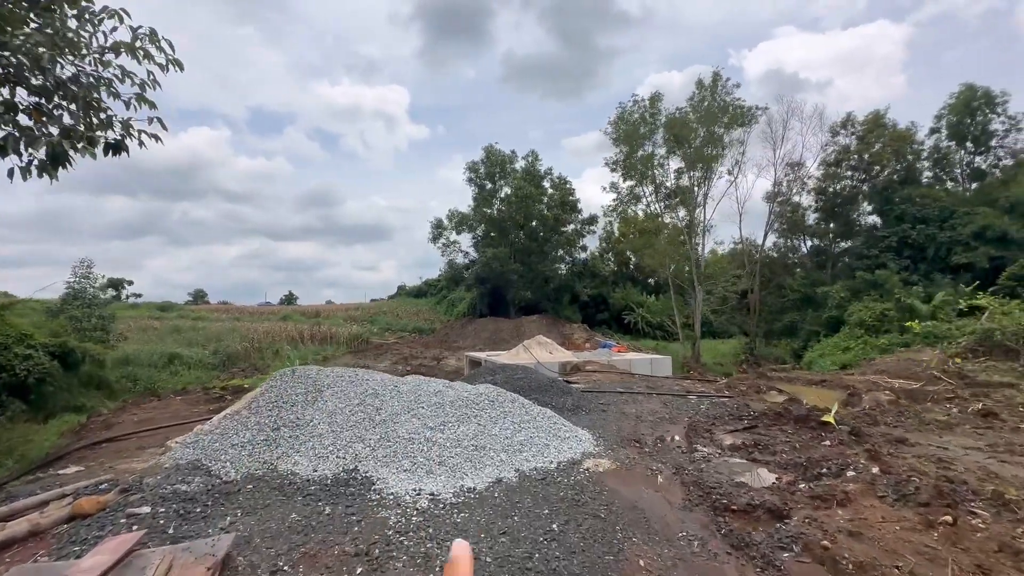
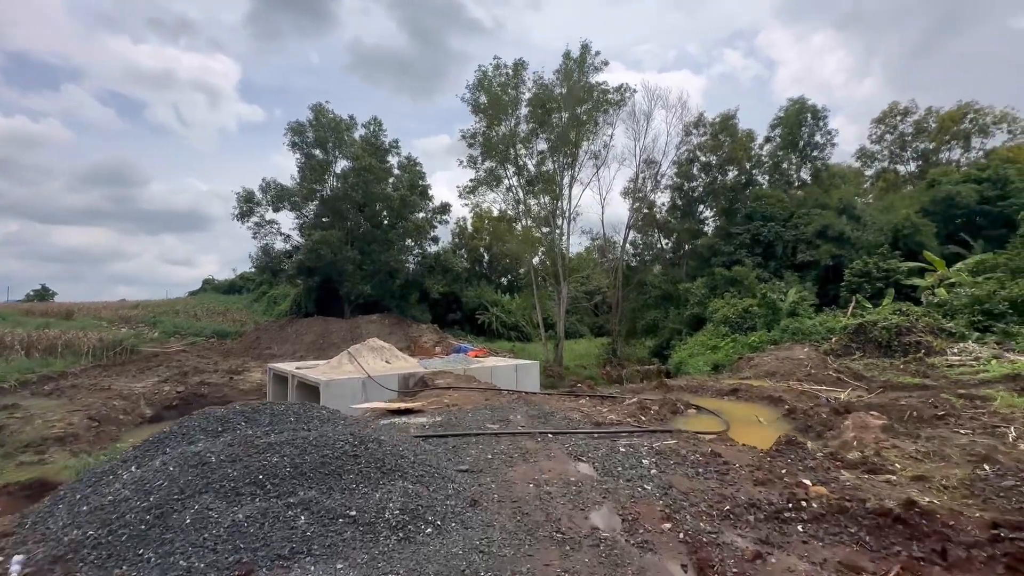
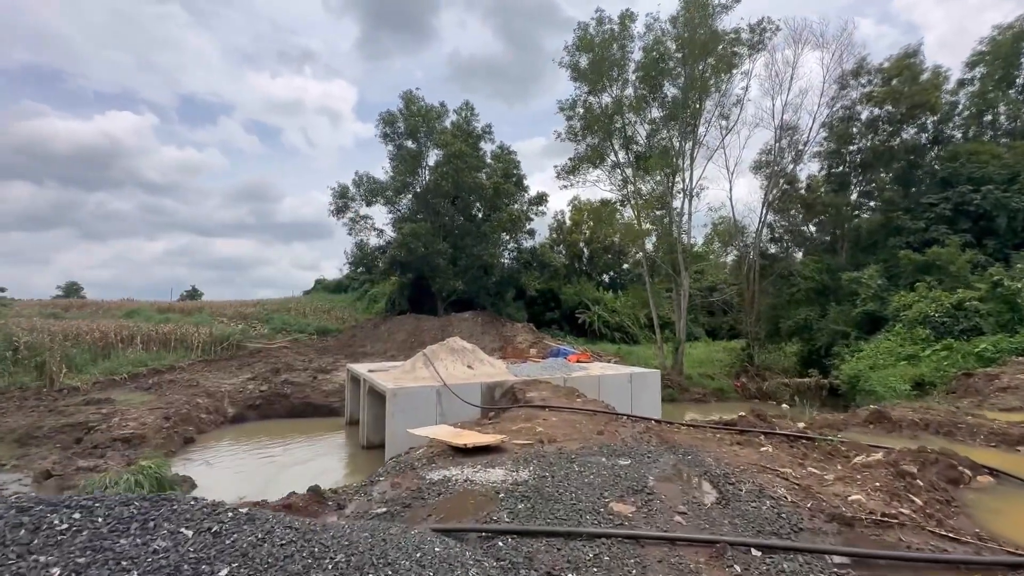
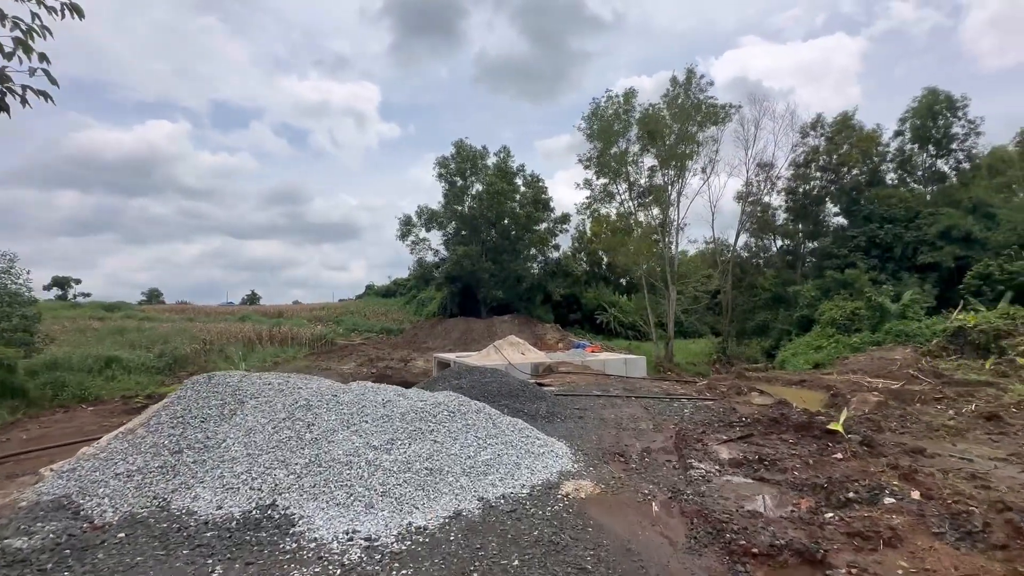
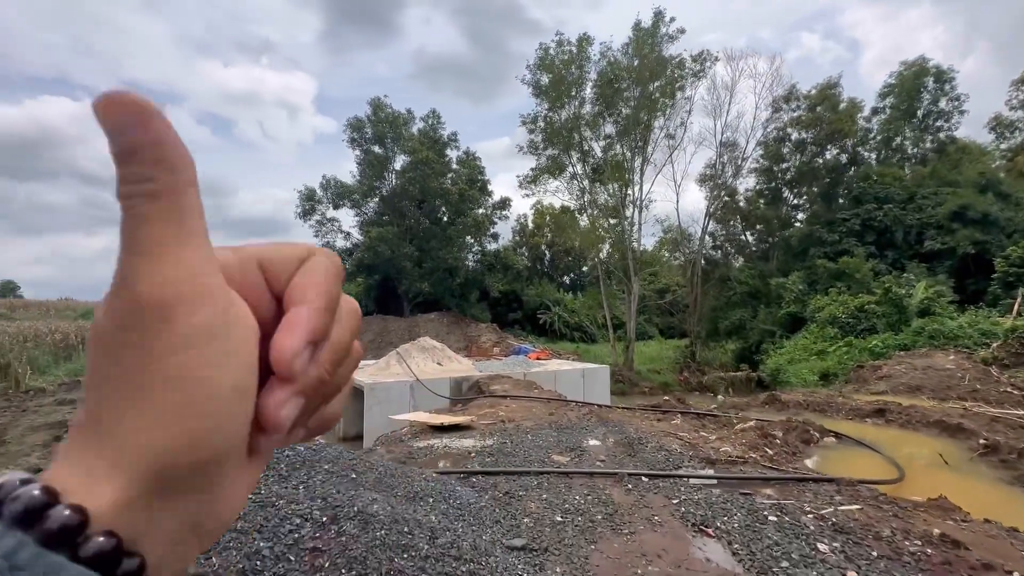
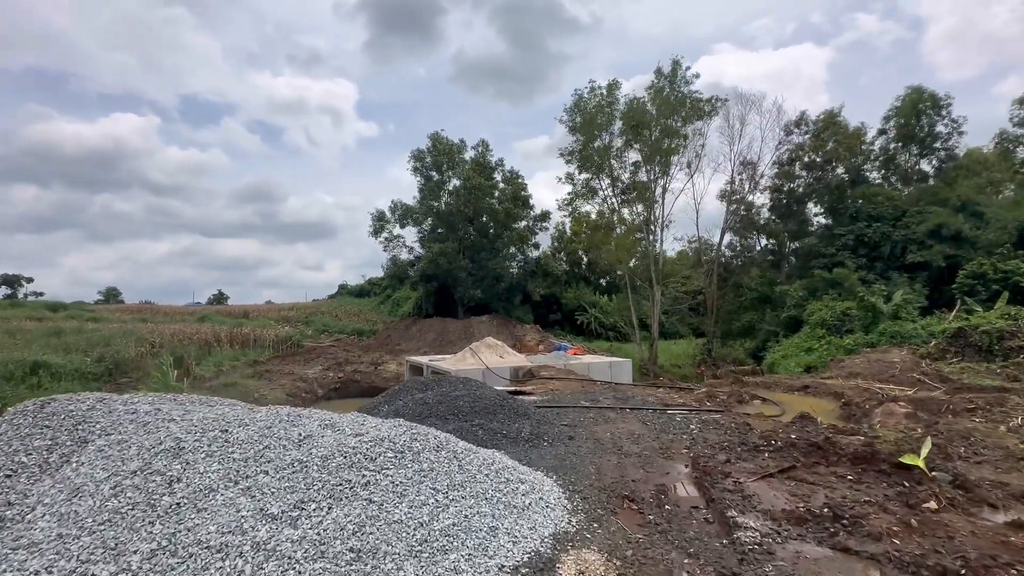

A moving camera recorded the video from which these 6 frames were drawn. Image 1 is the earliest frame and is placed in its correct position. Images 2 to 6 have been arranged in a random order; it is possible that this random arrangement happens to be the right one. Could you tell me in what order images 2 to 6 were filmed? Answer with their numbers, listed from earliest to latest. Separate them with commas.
4, 6, 2, 5, 3
